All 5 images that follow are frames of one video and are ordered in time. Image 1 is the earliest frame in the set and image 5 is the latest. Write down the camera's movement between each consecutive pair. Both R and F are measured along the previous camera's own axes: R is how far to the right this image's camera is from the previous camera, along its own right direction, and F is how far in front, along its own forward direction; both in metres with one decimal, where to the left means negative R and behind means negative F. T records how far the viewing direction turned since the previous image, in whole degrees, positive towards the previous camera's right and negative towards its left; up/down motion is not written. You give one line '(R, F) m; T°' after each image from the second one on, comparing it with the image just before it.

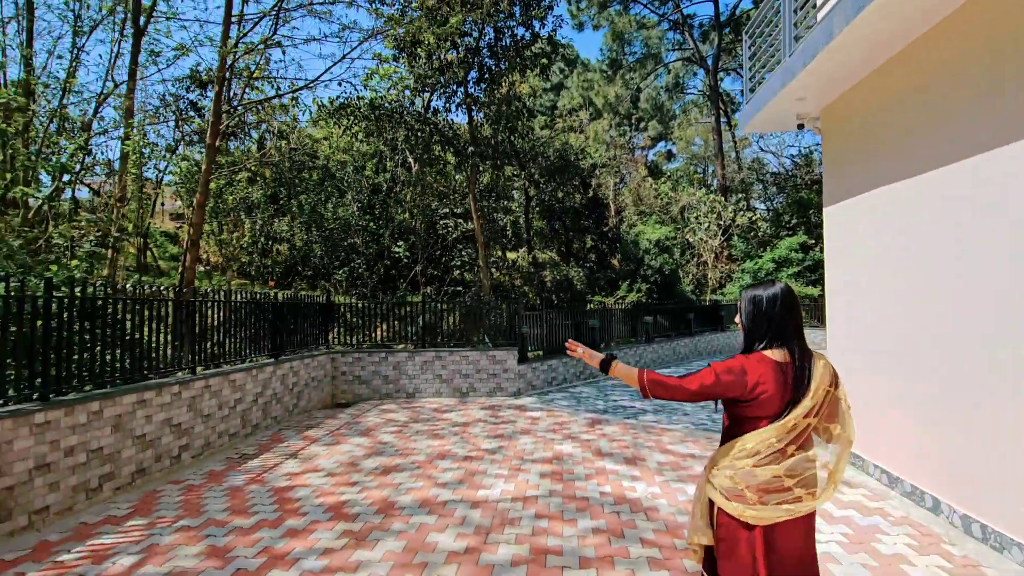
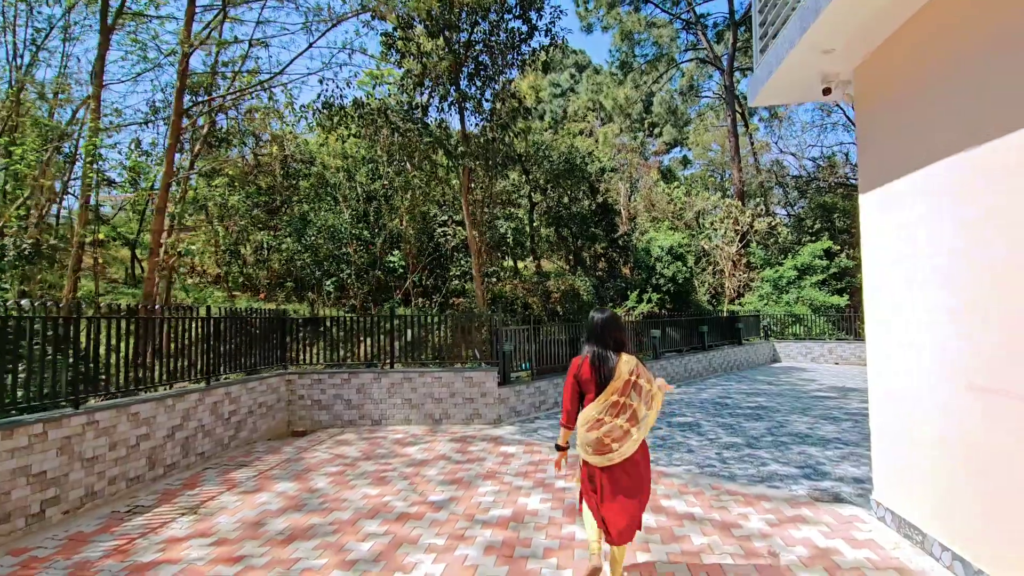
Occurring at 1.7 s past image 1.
(+0.5, +1.0) m; -2°
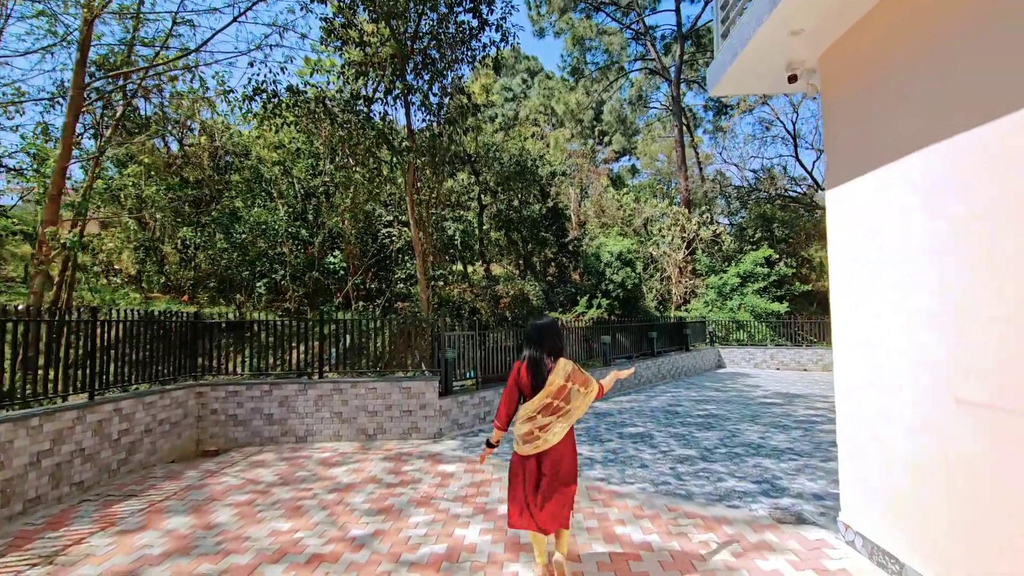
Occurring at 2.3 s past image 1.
(+0.1, +0.5) m; +6°
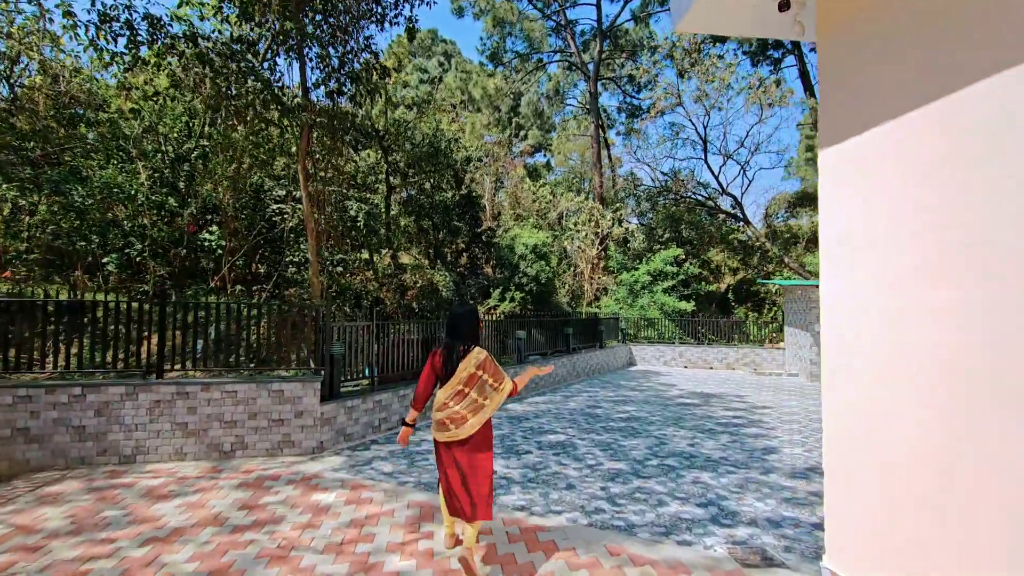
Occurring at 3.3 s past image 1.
(0.0, +1.0) m; +10°
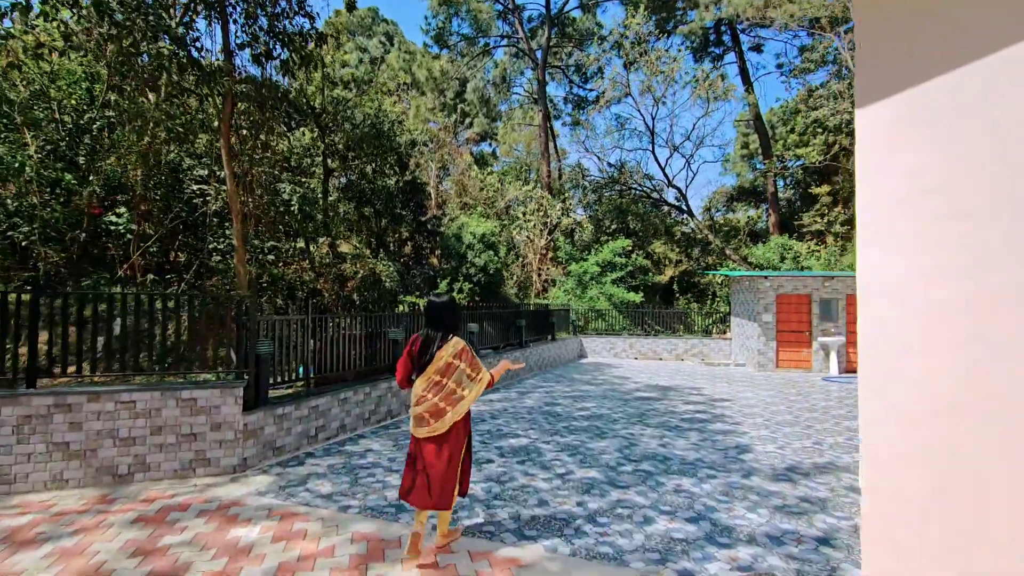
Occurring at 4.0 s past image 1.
(-0.1, +0.6) m; +6°
